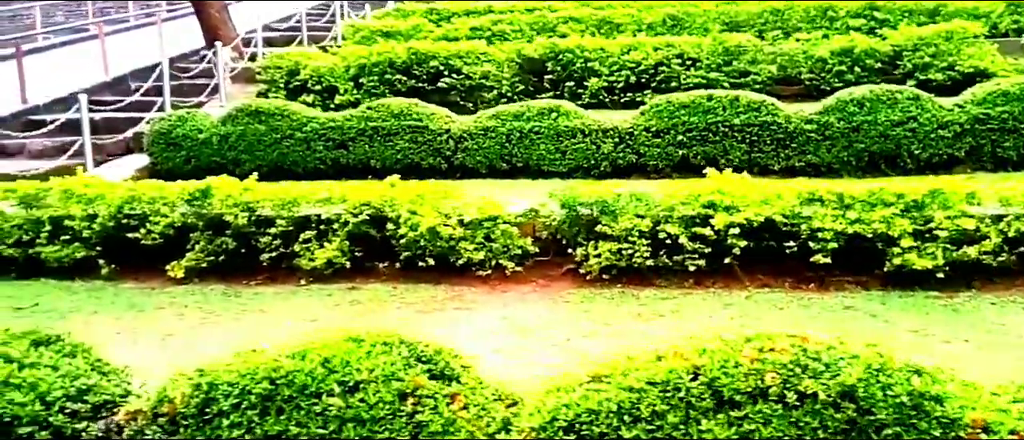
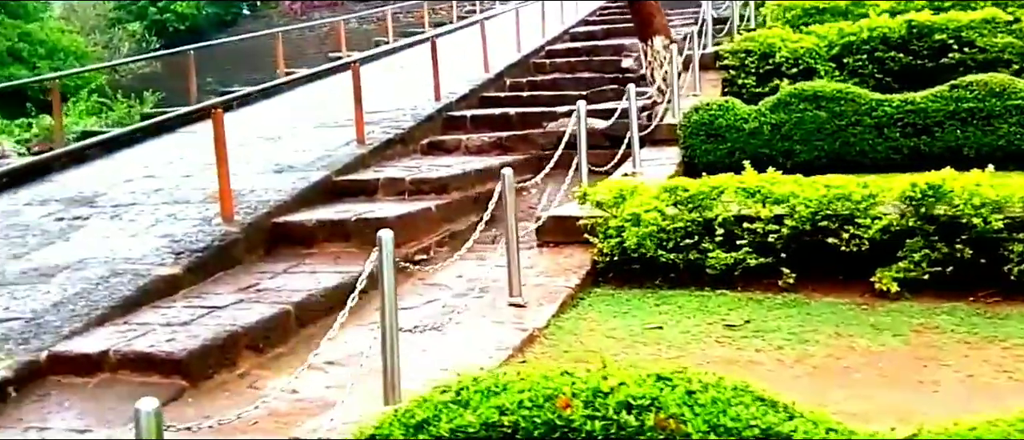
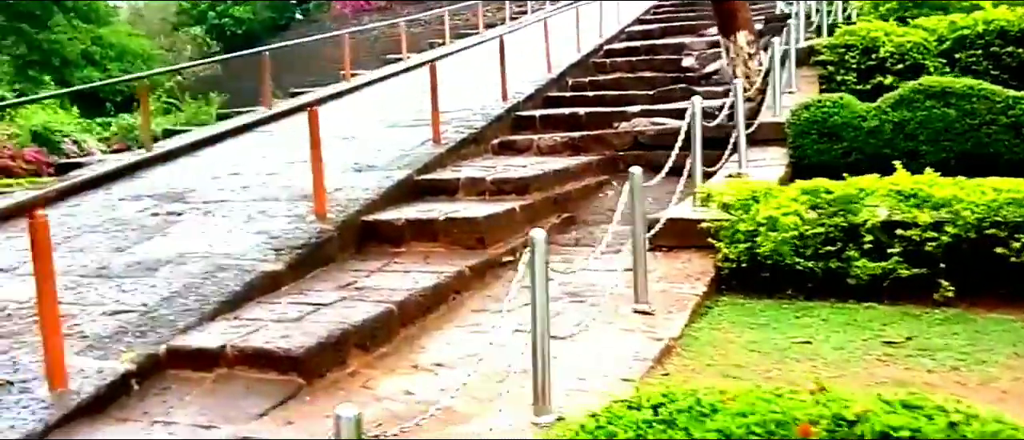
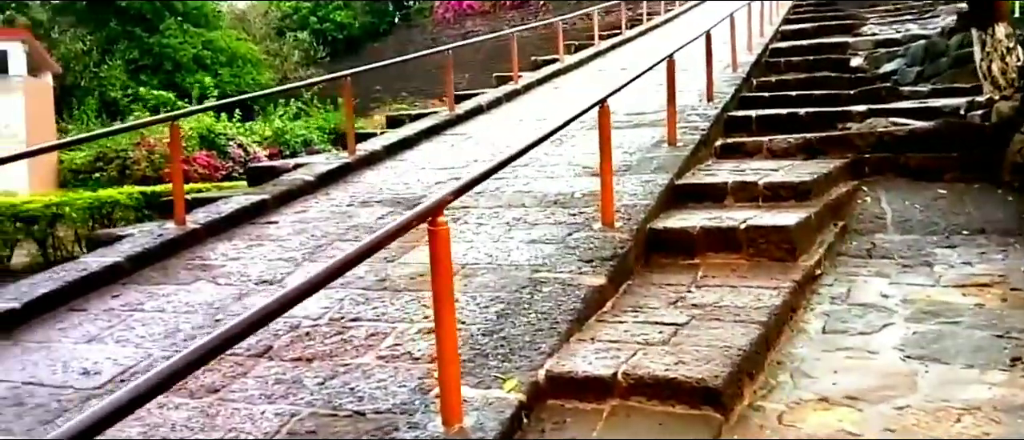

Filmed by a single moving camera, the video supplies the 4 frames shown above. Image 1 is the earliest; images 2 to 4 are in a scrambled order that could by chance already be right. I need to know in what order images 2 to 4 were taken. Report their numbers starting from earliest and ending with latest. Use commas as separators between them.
2, 3, 4
